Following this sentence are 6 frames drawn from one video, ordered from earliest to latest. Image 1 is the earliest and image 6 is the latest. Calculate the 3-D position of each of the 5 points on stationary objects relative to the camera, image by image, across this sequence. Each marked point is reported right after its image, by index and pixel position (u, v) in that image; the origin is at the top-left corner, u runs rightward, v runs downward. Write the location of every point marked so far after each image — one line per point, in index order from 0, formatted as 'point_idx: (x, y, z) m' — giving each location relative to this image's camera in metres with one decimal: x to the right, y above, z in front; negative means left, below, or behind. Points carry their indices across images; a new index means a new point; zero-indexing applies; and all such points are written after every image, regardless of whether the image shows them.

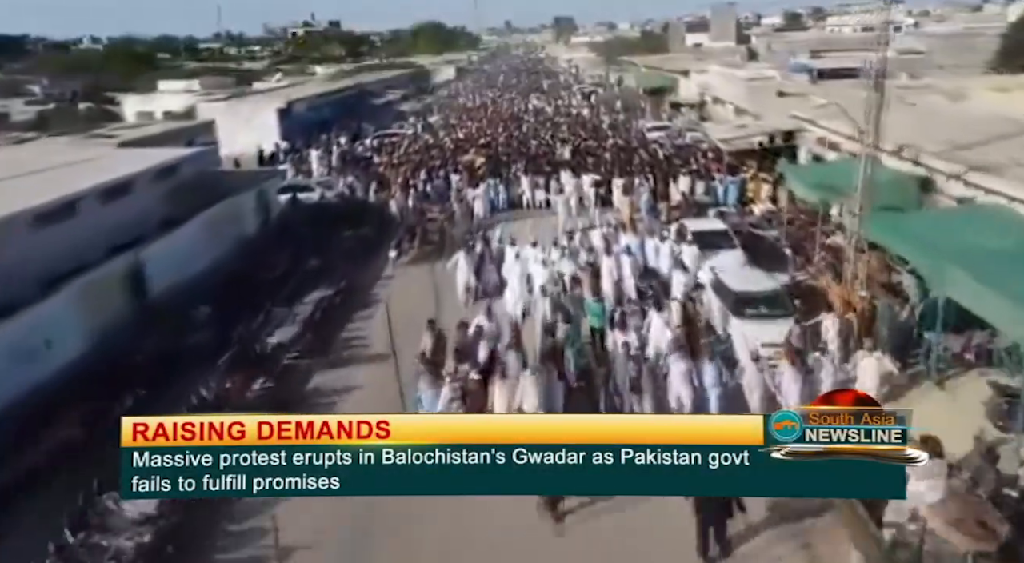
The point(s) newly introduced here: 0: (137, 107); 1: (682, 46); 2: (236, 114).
0: (-2.6, +1.3, +6.6) m
1: (+1.2, +1.7, +6.8) m
2: (-2.0, +1.2, +6.6) m
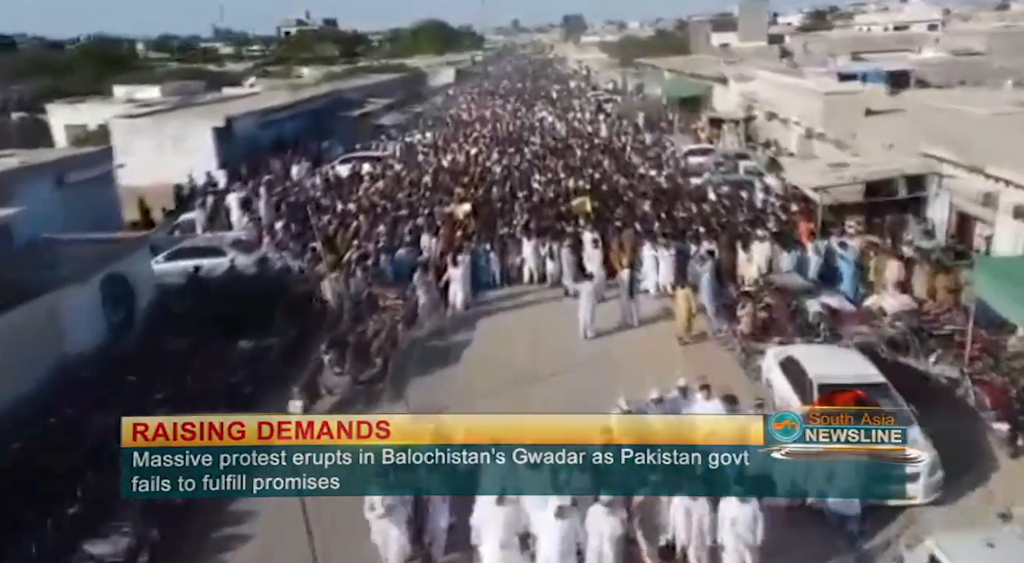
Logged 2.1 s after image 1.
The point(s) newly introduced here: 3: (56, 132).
0: (-2.6, +0.9, +5.3) m
1: (+1.2, +1.4, +5.5) m
2: (-2.0, +0.9, +5.3) m
3: (-2.7, +0.8, +5.3) m
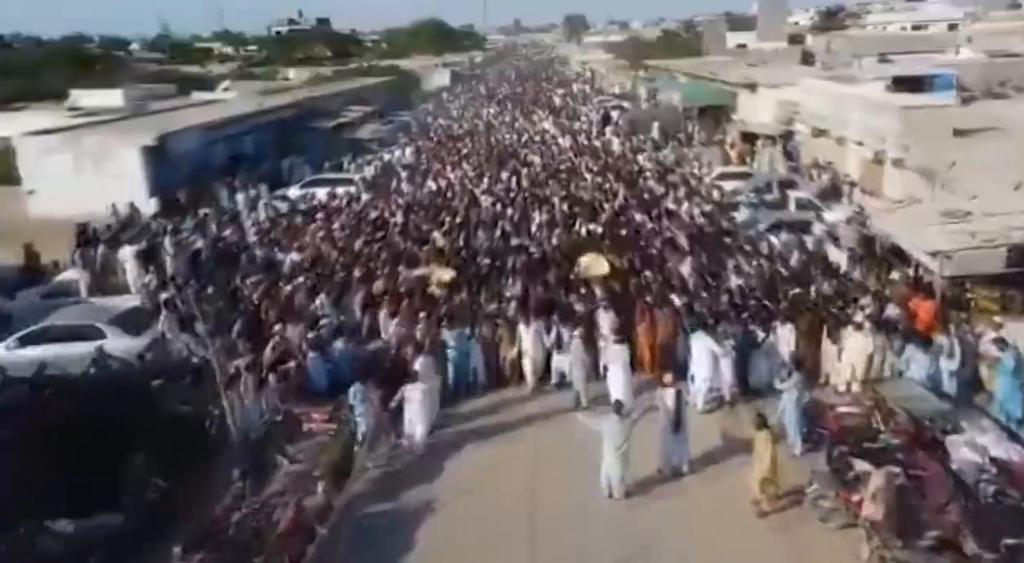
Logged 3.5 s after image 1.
0: (-2.6, +0.7, +4.4) m
1: (+1.2, +1.2, +4.7) m
2: (-2.0, +0.6, +4.4) m
3: (-2.7, +0.6, +4.4) m
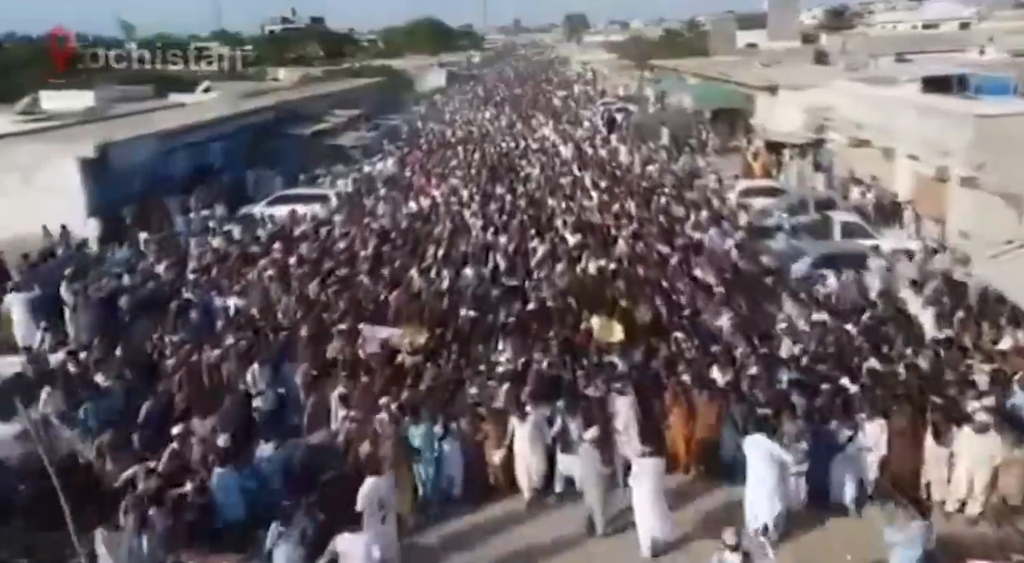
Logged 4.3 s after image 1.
0: (-2.6, +0.6, +3.9) m
1: (+1.2, +1.1, +4.1) m
2: (-2.0, +0.5, +3.9) m
3: (-2.7, +0.5, +3.9) m
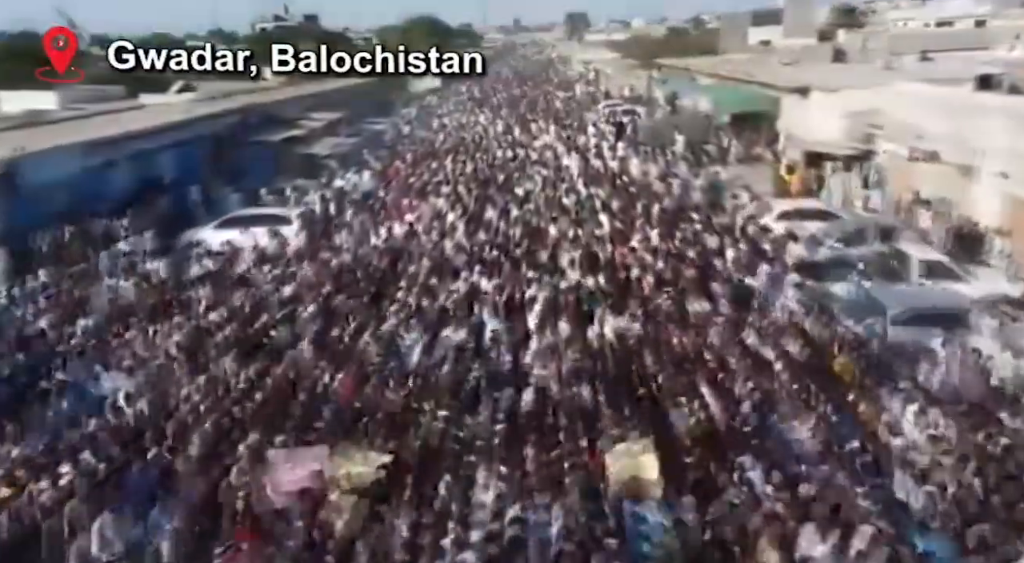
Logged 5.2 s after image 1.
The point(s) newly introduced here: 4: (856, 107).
0: (-2.7, +0.4, +3.3) m
1: (+1.2, +0.9, +3.5) m
2: (-2.0, +0.4, +3.3) m
3: (-2.7, +0.4, +3.3) m
4: (+1.6, +0.8, +4.2) m
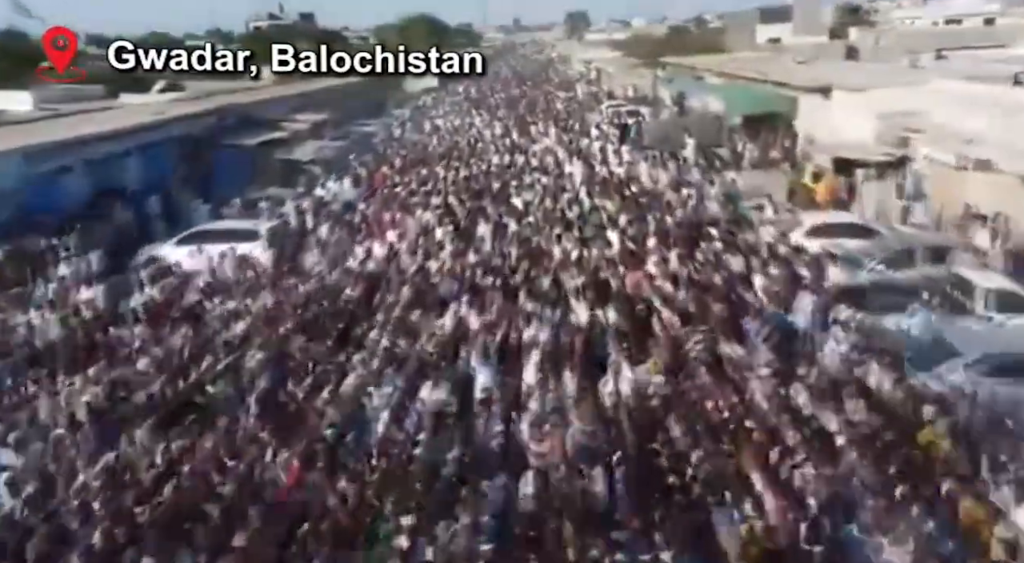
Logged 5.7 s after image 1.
0: (-2.7, +0.4, +3.0) m
1: (+1.1, +0.8, +3.2) m
2: (-2.0, +0.3, +2.9) m
3: (-2.7, +0.3, +2.9) m
4: (+1.6, +0.7, +3.9) m
